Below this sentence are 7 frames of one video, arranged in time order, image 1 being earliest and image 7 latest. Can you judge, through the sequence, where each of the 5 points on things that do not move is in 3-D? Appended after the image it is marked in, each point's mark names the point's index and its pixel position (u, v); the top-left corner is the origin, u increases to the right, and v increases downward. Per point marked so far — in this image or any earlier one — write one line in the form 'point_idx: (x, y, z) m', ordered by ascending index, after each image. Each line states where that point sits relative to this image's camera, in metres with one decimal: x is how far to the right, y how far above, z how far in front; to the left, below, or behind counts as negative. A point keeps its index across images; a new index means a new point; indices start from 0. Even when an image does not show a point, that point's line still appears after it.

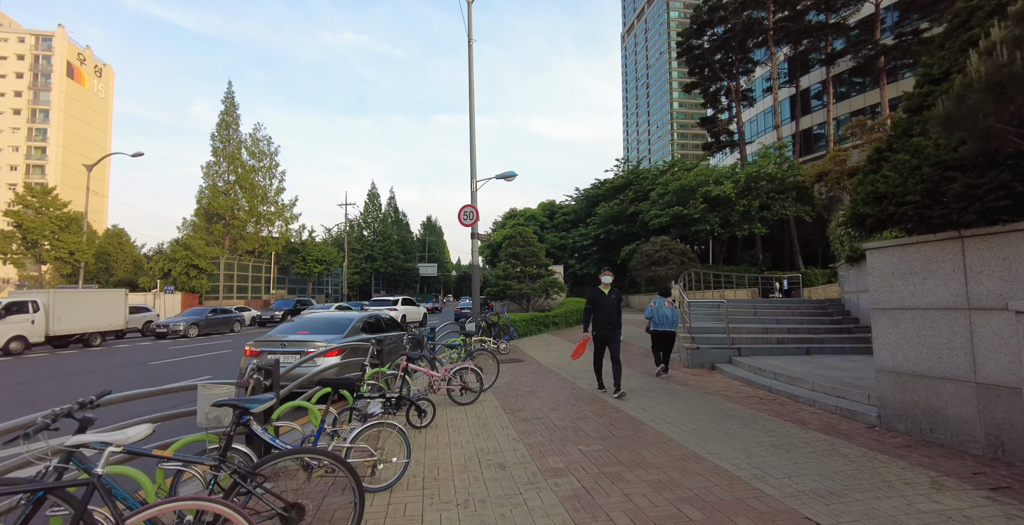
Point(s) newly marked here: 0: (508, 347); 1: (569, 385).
0: (-0.1, -2.3, +12.6) m
1: (+1.0, -2.1, +7.8) m
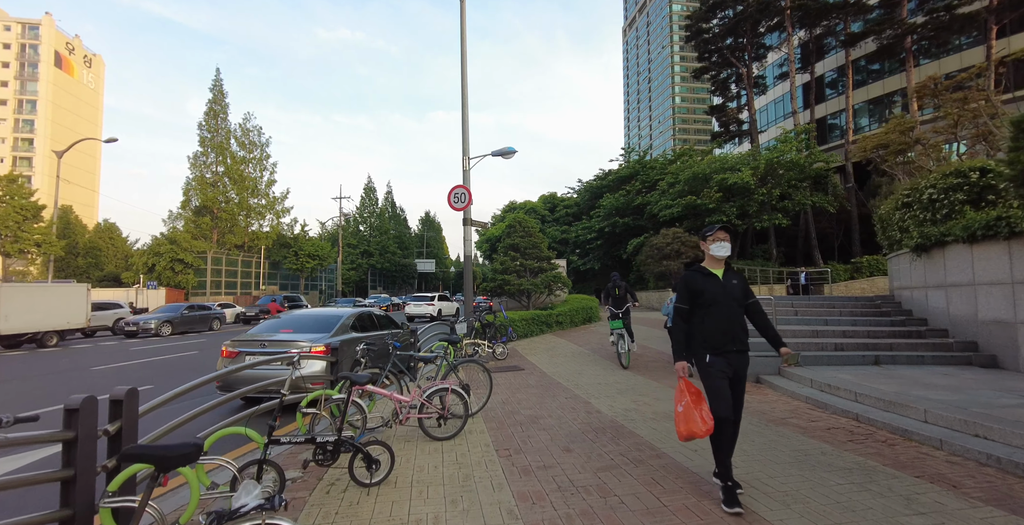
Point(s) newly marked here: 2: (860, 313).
0: (-0.2, -2.1, +10.8) m
1: (+0.9, -1.9, +6.0) m
2: (+7.4, -1.1, +9.7) m
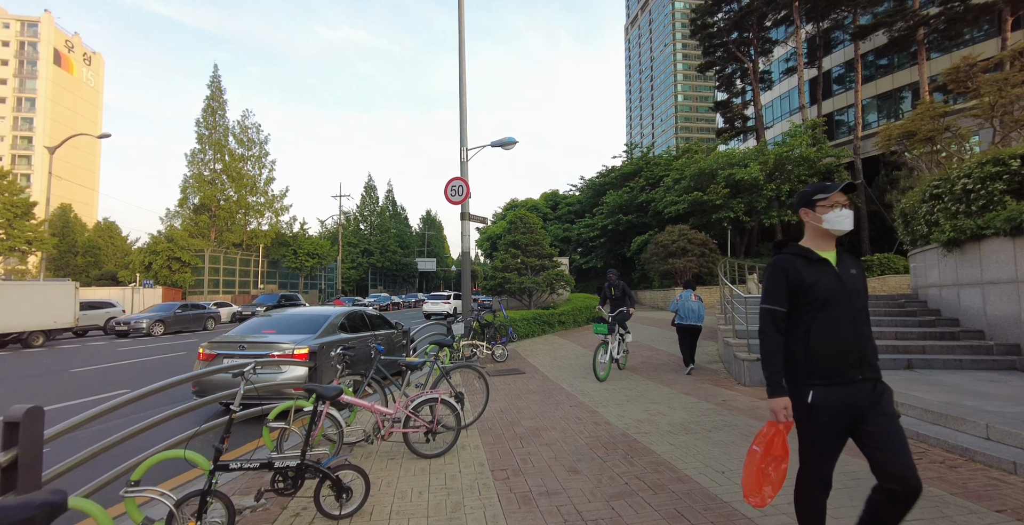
0: (-0.2, -2.0, +10.2) m
1: (+0.9, -1.8, +5.4) m
2: (+7.4, -1.0, +9.1) m
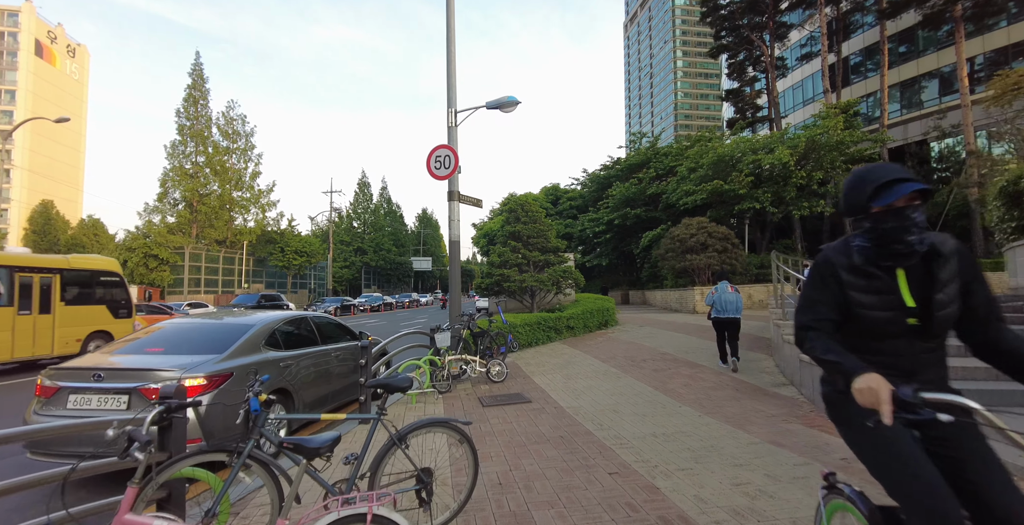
0: (-0.1, -1.9, +8.0) m
1: (+0.9, -1.7, +3.2) m
2: (+7.4, -0.8, +6.9) m
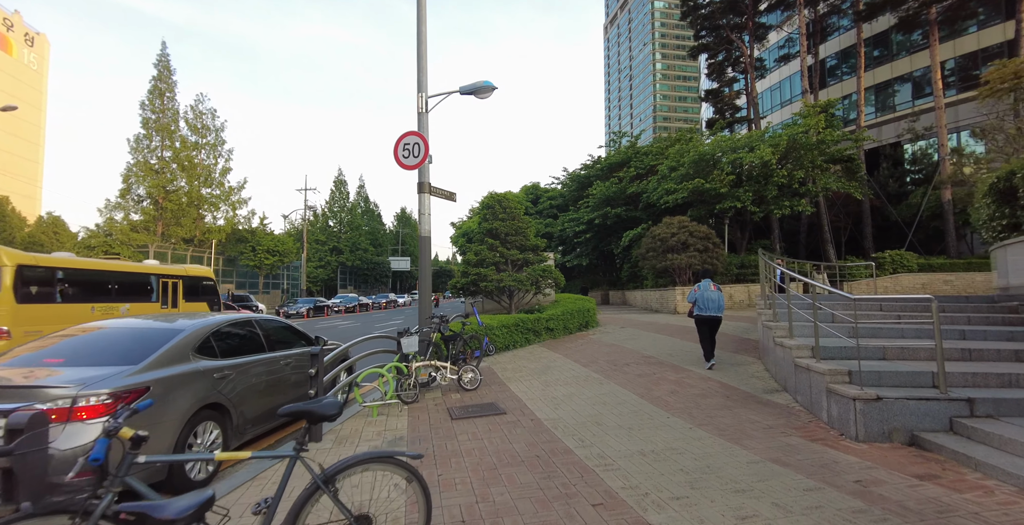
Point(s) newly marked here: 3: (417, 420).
0: (-0.6, -1.9, +7.3) m
1: (+0.7, -1.6, +2.6) m
2: (+7.0, -0.8, +6.6) m
3: (-1.2, -2.0, +5.9) m
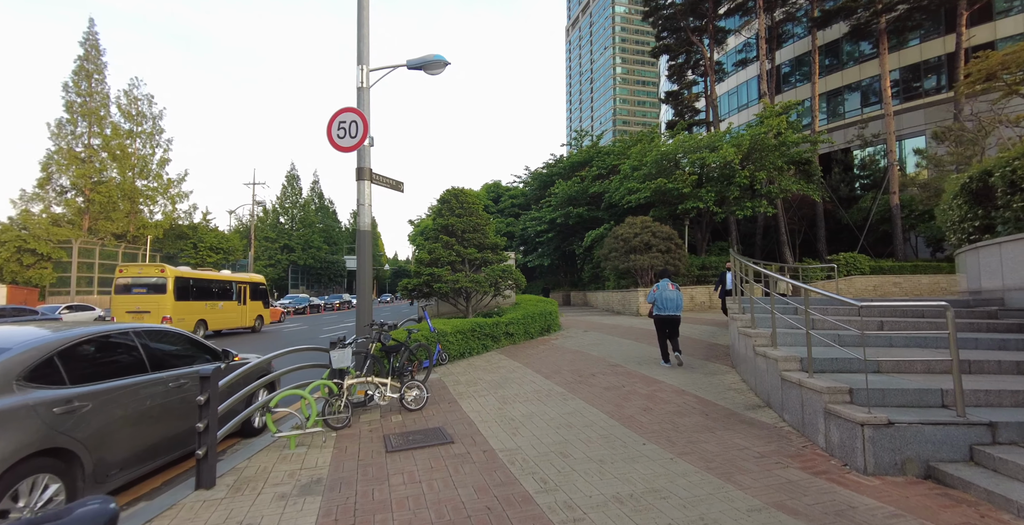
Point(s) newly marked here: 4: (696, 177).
0: (-1.2, -1.8, +6.3) m
1: (+0.5, -1.6, +1.7) m
2: (+6.4, -0.9, +6.2) m
3: (-1.8, -2.0, +4.9) m
4: (+7.7, +3.6, +19.4) m
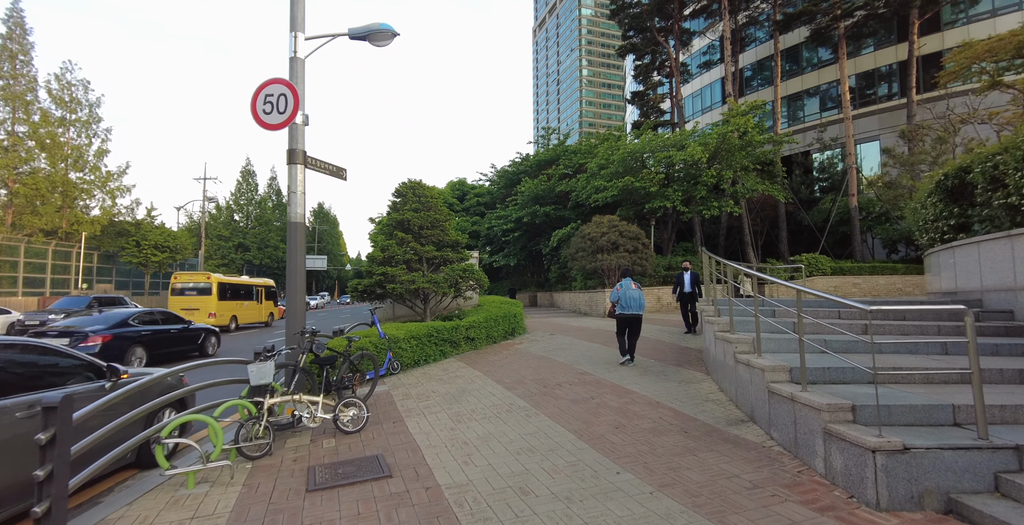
0: (-1.7, -1.8, +5.4) m
1: (+0.2, -1.6, +1.0) m
2: (+5.9, -0.8, +5.8) m
3: (-2.2, -2.0, +3.9) m
4: (+6.3, +3.6, +19.1) m
